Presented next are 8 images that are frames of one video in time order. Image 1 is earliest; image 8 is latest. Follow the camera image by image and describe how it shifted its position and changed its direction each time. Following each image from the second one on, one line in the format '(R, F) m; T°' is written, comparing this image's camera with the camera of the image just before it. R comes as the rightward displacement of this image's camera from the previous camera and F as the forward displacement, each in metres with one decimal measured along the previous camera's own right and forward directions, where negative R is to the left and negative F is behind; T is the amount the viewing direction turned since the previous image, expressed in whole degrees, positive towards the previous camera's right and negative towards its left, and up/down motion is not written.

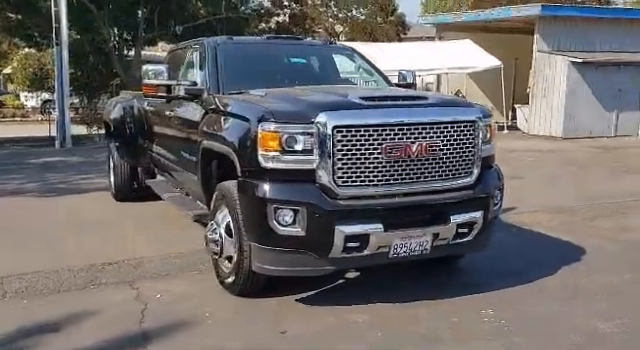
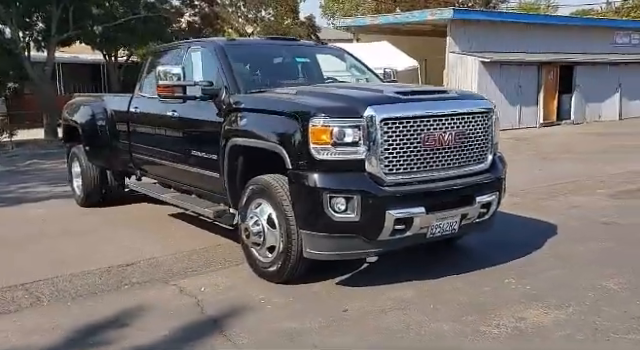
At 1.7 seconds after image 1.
(-1.1, -0.2) m; +10°
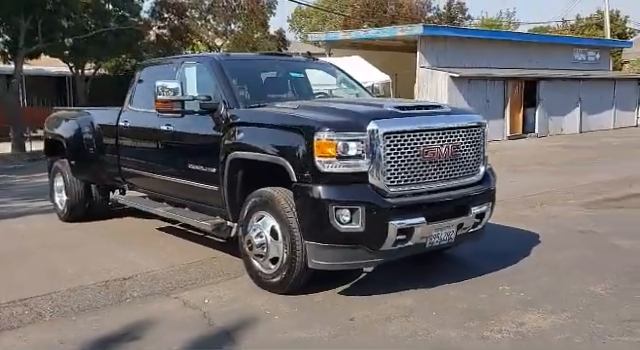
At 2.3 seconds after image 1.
(-0.3, -0.1) m; +3°
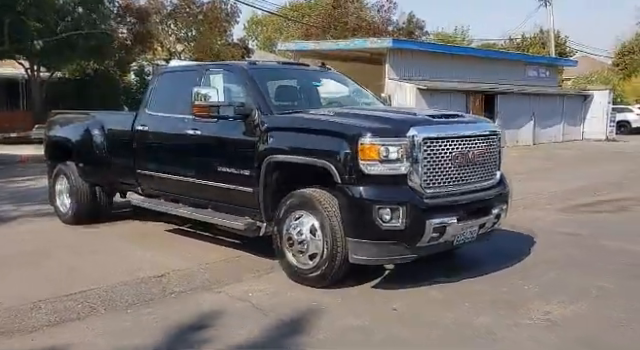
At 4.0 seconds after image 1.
(-0.8, -0.3) m; +5°
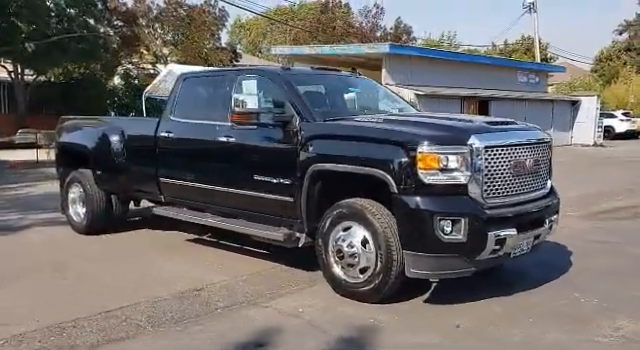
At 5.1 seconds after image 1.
(-0.6, +0.2) m; +2°
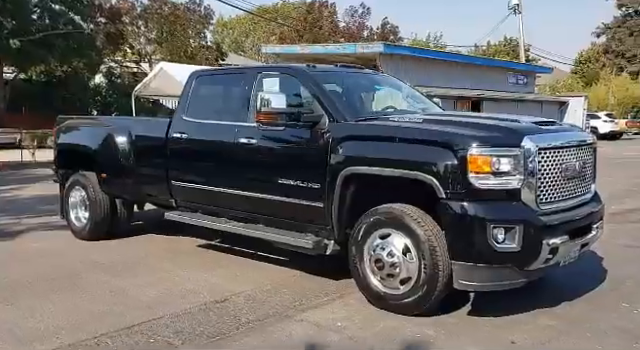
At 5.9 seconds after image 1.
(-0.5, +0.3) m; +2°
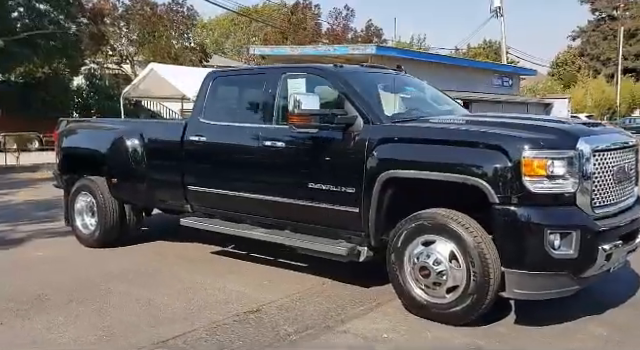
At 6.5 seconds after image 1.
(-0.5, +0.2) m; +2°
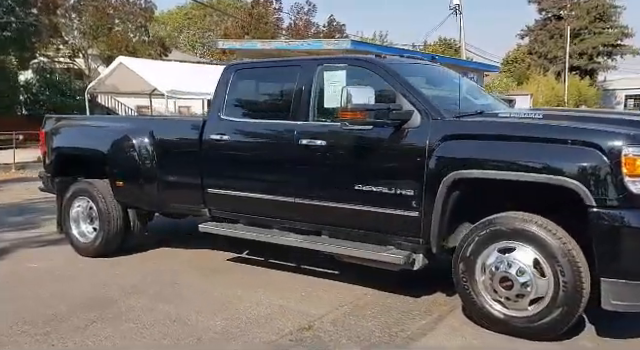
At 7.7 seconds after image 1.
(-0.8, +0.5) m; +5°
